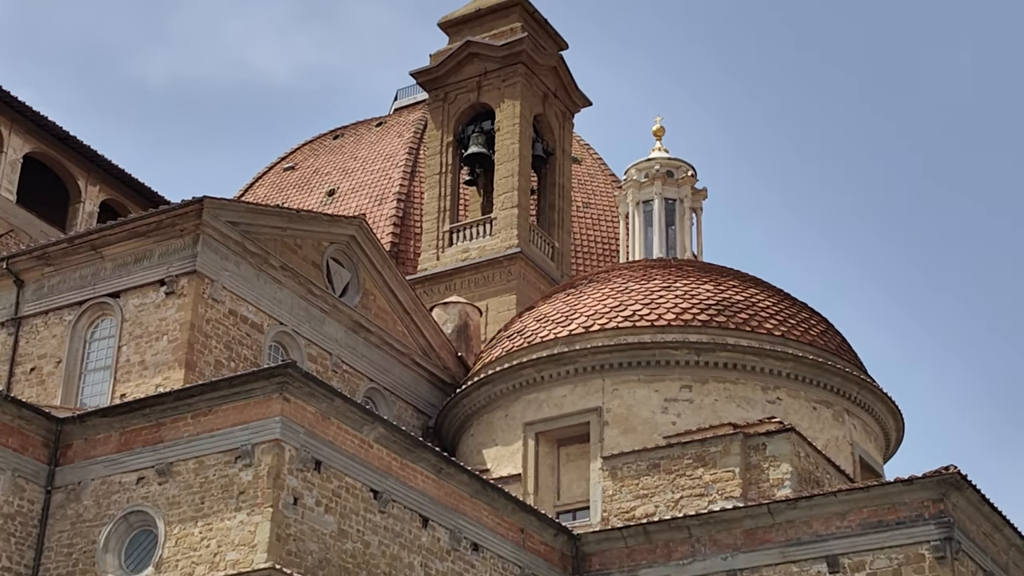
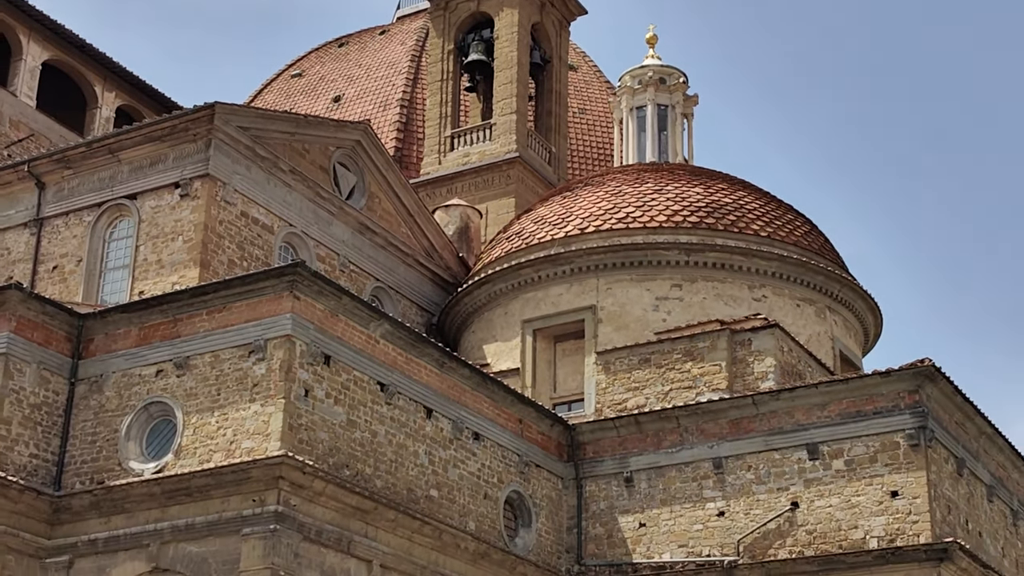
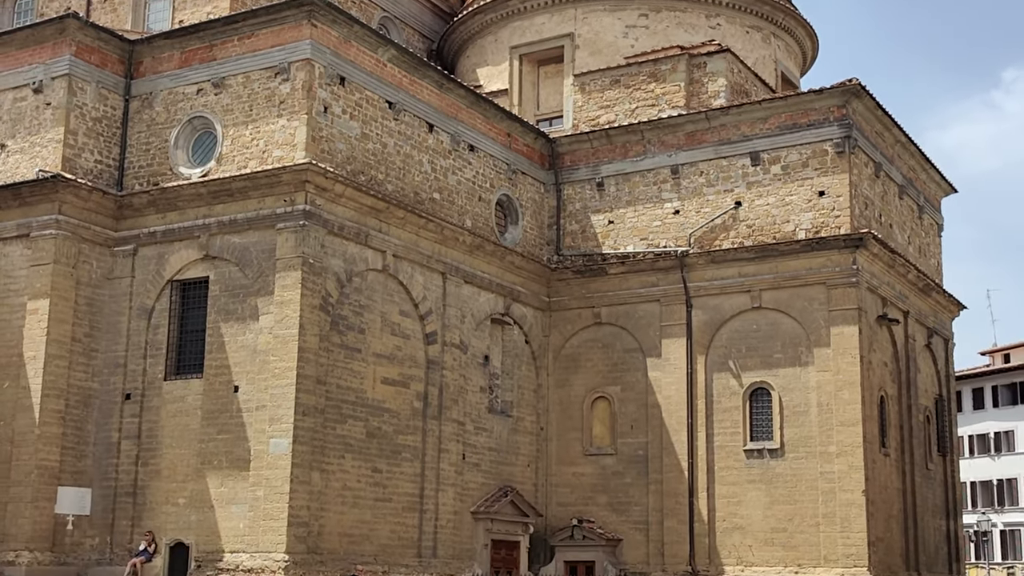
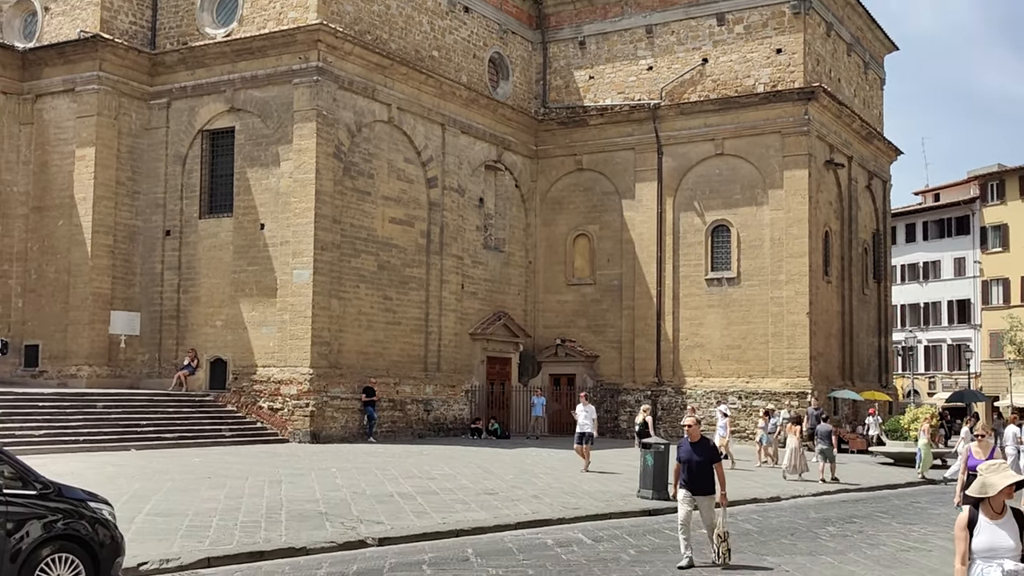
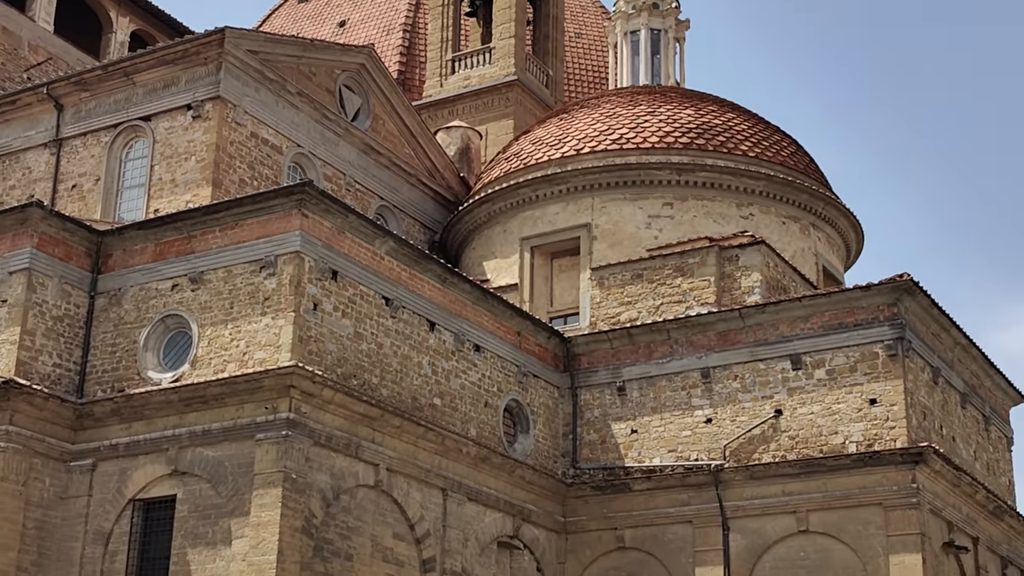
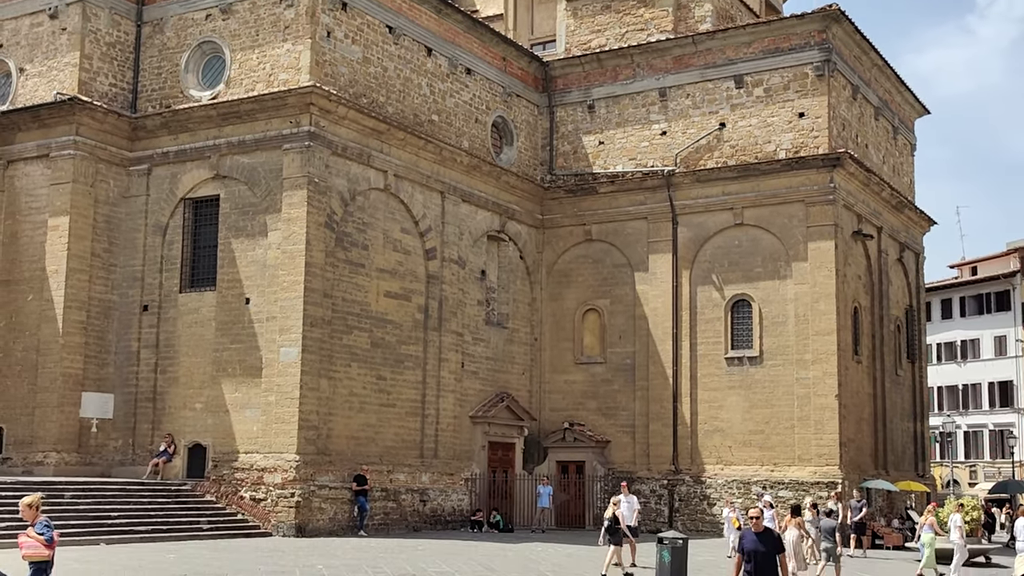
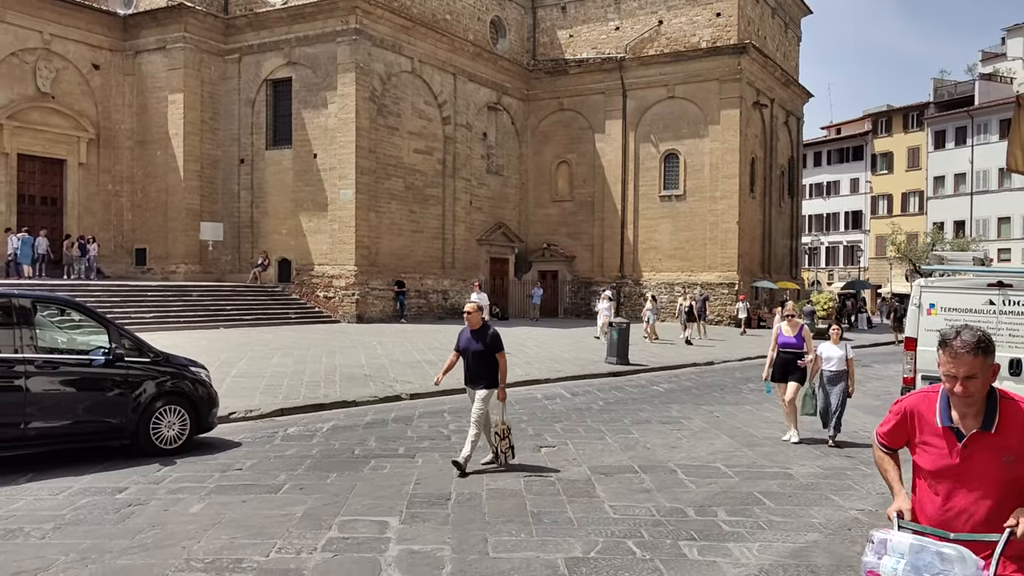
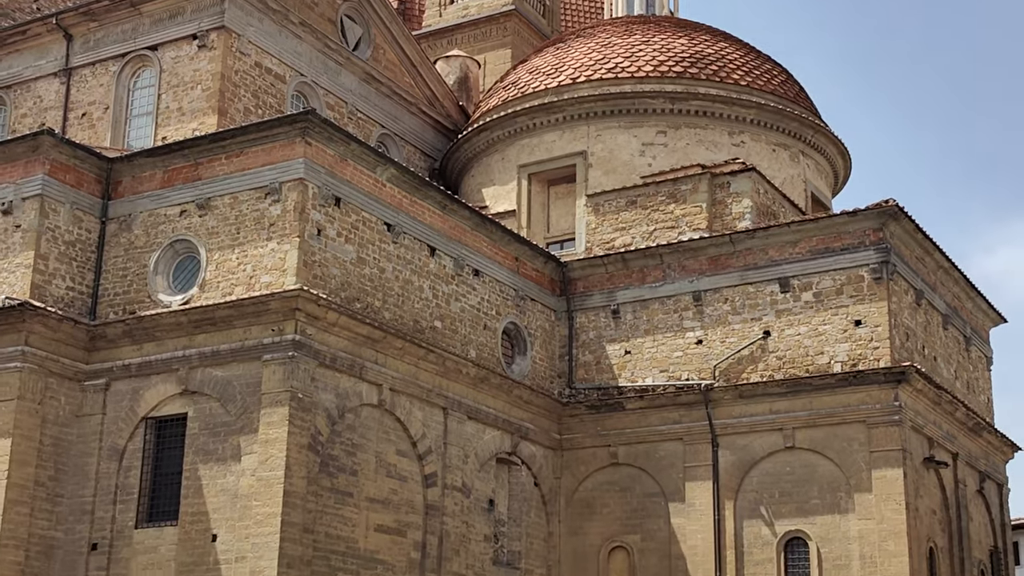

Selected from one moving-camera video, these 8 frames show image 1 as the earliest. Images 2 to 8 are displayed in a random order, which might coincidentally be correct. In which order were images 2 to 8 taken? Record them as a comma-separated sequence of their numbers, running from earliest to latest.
2, 5, 8, 3, 6, 4, 7
